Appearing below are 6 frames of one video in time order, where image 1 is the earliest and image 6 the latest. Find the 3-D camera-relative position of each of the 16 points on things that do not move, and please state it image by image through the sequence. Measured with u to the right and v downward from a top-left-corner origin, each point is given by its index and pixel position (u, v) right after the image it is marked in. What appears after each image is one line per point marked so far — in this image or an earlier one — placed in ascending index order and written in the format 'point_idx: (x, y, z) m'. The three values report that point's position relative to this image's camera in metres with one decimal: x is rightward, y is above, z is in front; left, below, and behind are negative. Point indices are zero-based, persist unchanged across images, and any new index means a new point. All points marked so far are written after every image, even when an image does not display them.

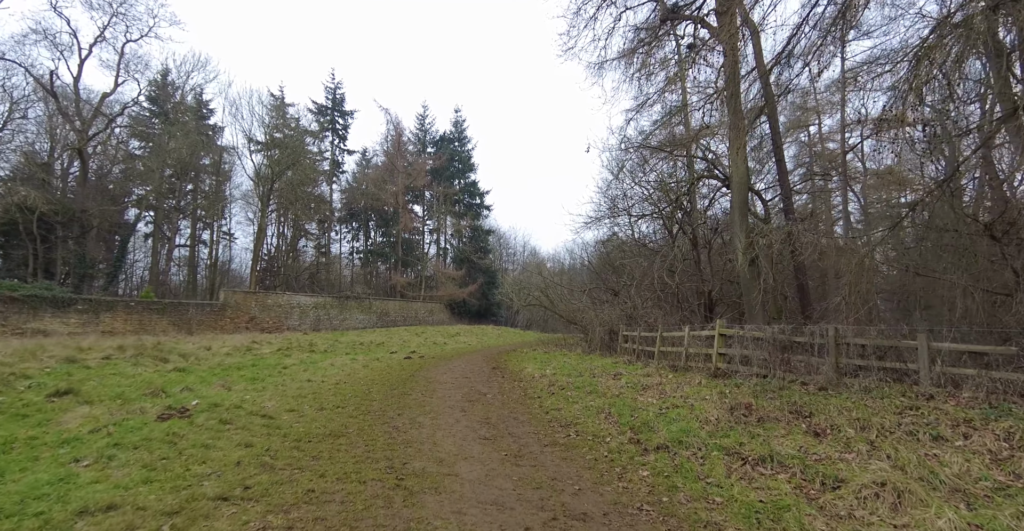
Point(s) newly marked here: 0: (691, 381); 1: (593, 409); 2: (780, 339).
0: (+2.8, -1.8, +7.5) m
1: (+1.0, -1.9, +6.2) m
2: (+4.0, -1.1, +7.3) m
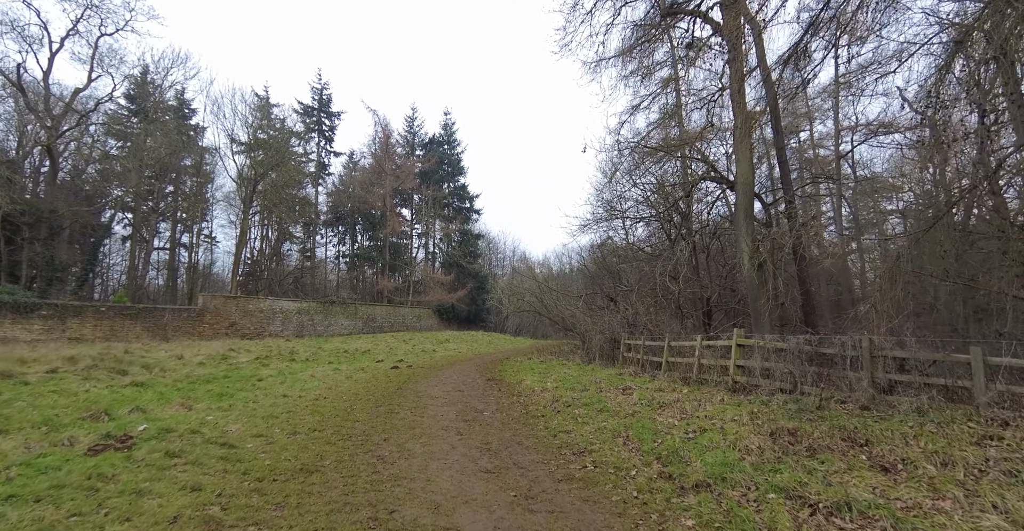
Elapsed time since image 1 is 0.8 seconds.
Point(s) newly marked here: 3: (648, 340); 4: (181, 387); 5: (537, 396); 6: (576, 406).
0: (+2.8, -1.8, +6.8) m
1: (+1.1, -1.9, +5.5) m
2: (+4.0, -1.2, +6.7) m
3: (+3.0, -1.7, +10.7) m
4: (-5.2, -1.9, +7.7) m
5: (+0.4, -2.1, +8.0) m
6: (+0.9, -2.0, +6.9) m
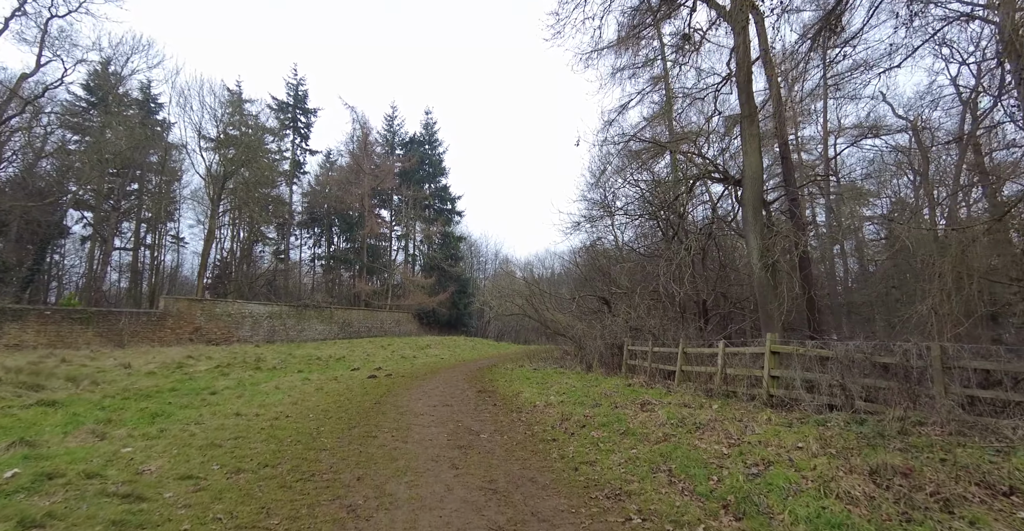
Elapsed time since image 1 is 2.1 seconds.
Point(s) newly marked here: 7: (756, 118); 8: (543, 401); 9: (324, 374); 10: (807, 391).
0: (+2.8, -1.7, +5.7) m
1: (+1.2, -1.8, +4.3) m
2: (+4.0, -1.1, +5.7) m
3: (+2.9, -1.6, +9.6) m
4: (-5.2, -1.8, +6.3) m
5: (+0.4, -2.1, +6.8) m
6: (+0.9, -1.9, +5.7) m
7: (+6.1, +3.7, +12.3) m
8: (+0.5, -2.1, +7.5) m
9: (-5.2, -3.0, +13.6) m
10: (+3.7, -1.6, +6.2) m
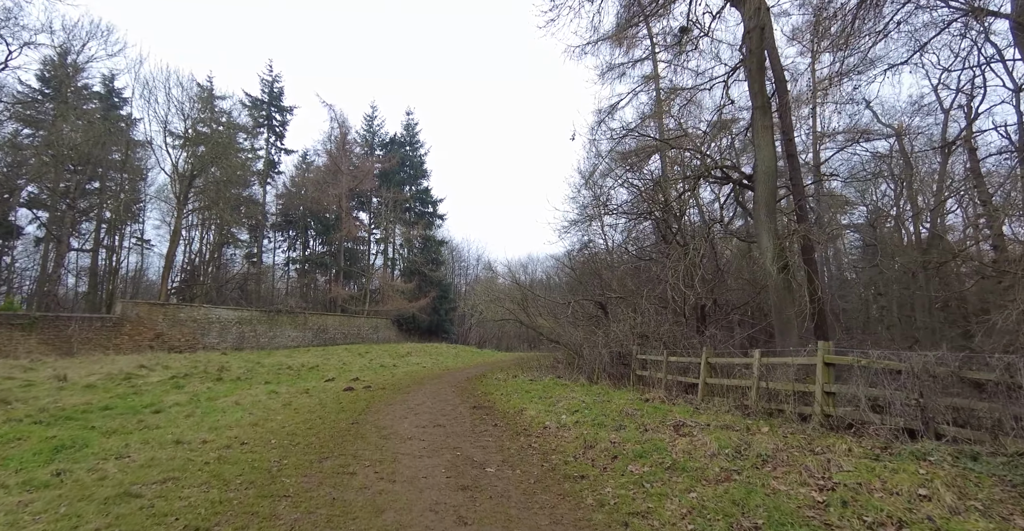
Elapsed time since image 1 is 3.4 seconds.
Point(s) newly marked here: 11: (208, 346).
0: (+2.9, -1.7, +4.7) m
1: (+1.4, -1.7, +3.2) m
2: (+4.2, -1.0, +4.7) m
3: (+2.8, -1.6, +8.6) m
4: (-5.1, -1.7, +4.9) m
5: (+0.5, -2.0, +5.7) m
6: (+1.1, -1.8, +4.6) m
7: (+6.0, +3.7, +11.5) m
8: (+0.5, -2.0, +6.3) m
9: (-5.4, -3.0, +12.2) m
10: (+3.8, -1.5, +5.2) m
11: (-11.9, -3.1, +19.0) m
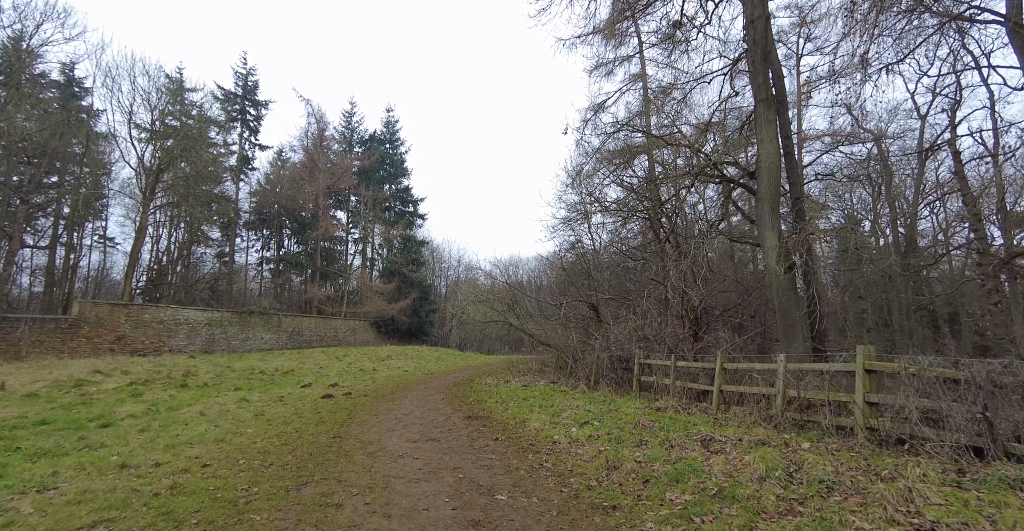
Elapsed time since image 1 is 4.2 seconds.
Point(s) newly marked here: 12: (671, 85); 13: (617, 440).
0: (+3.1, -1.6, +4.1) m
1: (+1.6, -1.6, +2.6) m
2: (+4.3, -1.0, +4.2) m
3: (+2.8, -1.6, +8.0) m
4: (-4.9, -1.6, +3.9) m
5: (+0.6, -1.9, +5.0) m
6: (+1.2, -1.8, +3.9) m
7: (+5.9, +3.7, +11.0) m
8: (+0.6, -2.0, +5.6) m
9: (-5.6, -2.9, +11.2) m
10: (+4.0, -1.5, +4.6) m
11: (-12.4, -3.0, +17.8) m
12: (+4.2, +4.8, +12.8) m
13: (+1.1, -1.9, +5.3) m
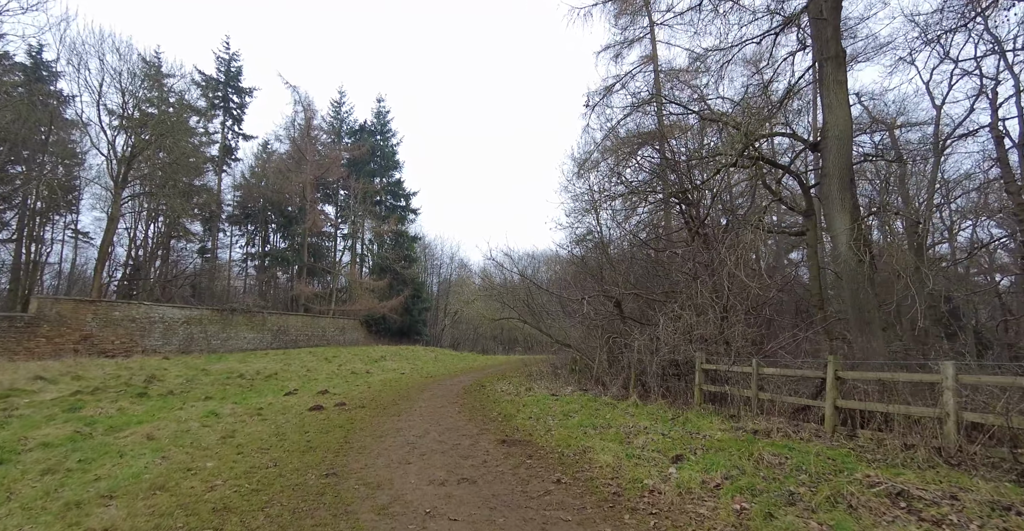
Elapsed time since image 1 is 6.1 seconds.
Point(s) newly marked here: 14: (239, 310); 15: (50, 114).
0: (+3.7, -1.4, +2.4) m
1: (+2.2, -1.4, +0.9) m
2: (+4.9, -0.7, +2.5) m
3: (+3.3, -1.3, +6.3) m
4: (-4.3, -1.3, +2.1) m
5: (+1.2, -1.7, +3.2) m
6: (+1.8, -1.5, +2.2) m
7: (+6.4, +3.9, +9.4) m
8: (+1.2, -1.7, +3.9) m
9: (-5.1, -2.6, +9.3) m
10: (+4.6, -1.2, +3.0) m
11: (-12.1, -2.7, +15.7) m
12: (+4.6, +5.0, +11.1) m
13: (+1.7, -1.6, +3.6) m
14: (-10.9, -1.7, +19.3) m
15: (-18.7, +6.4, +19.5) m
